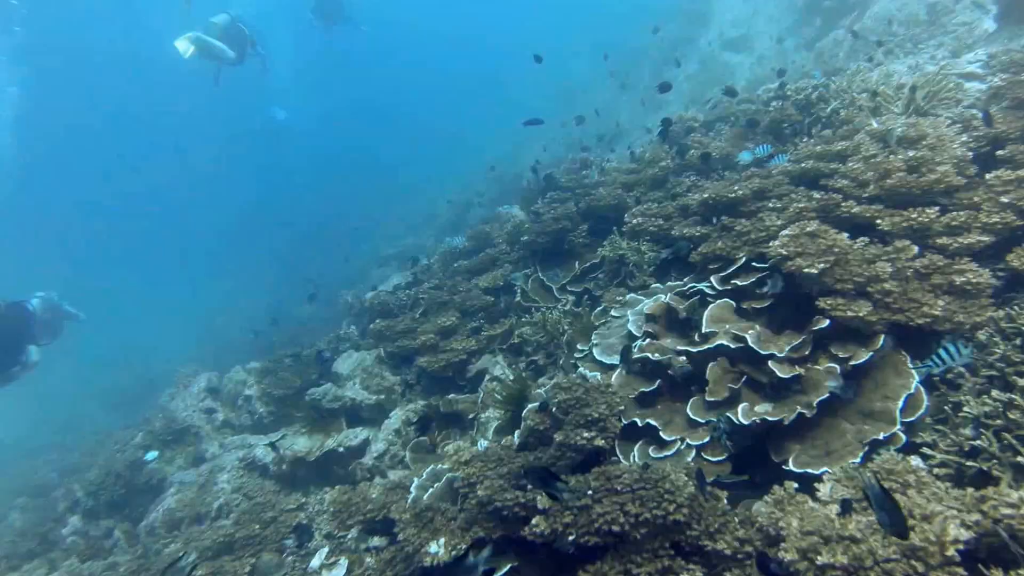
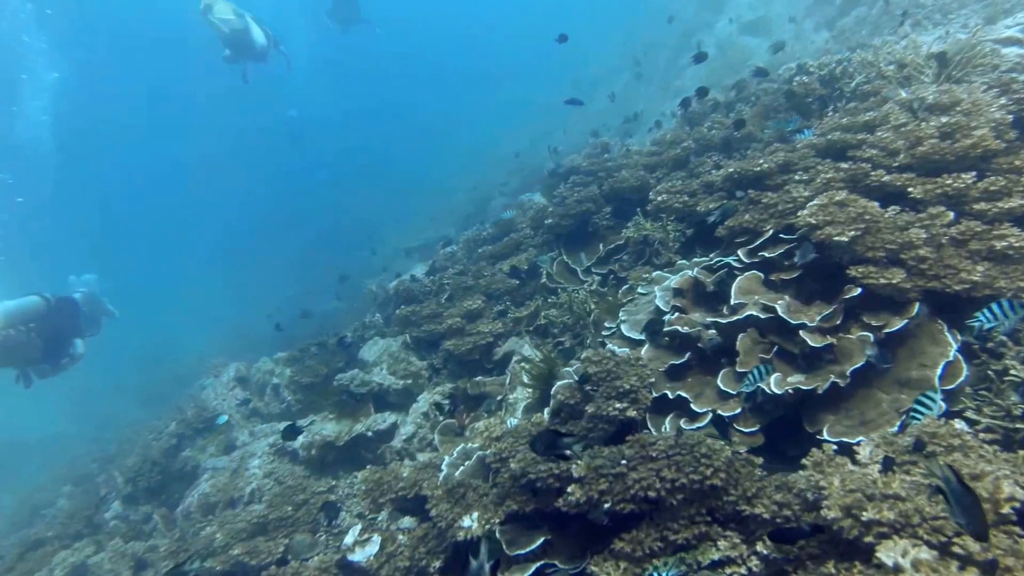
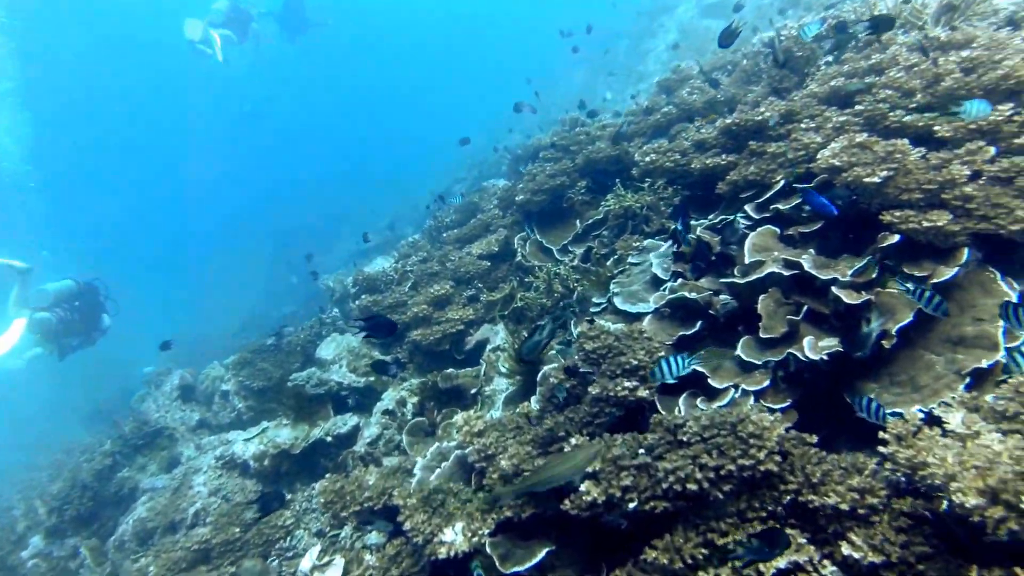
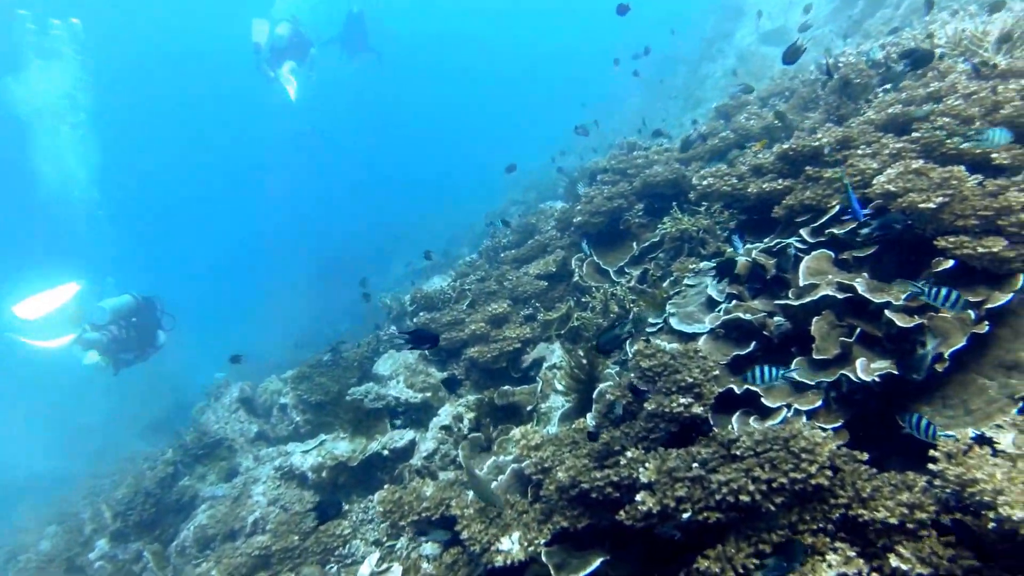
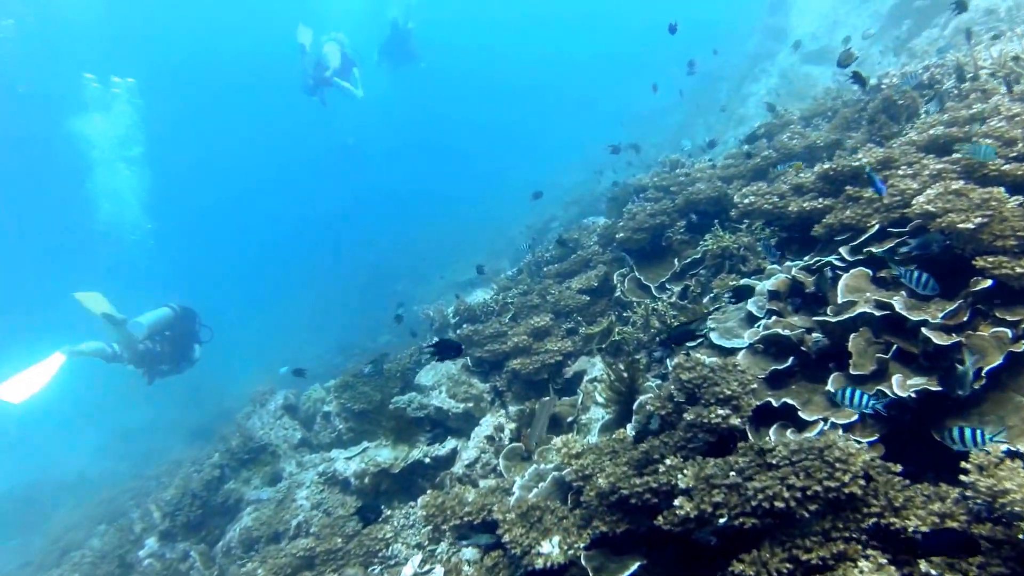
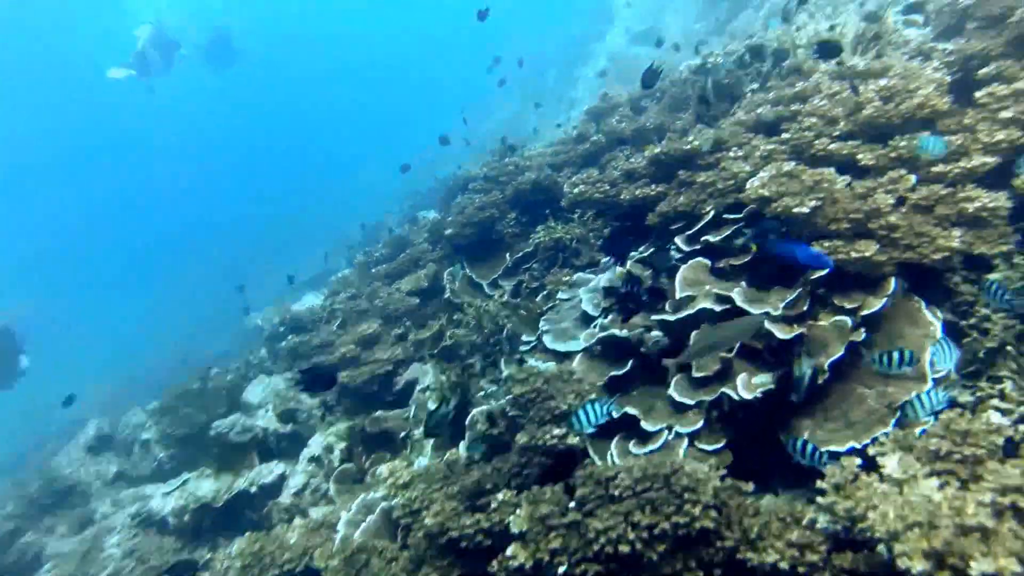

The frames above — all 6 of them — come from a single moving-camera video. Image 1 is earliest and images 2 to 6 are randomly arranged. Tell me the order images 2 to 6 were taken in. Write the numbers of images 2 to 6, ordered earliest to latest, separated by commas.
2, 5, 4, 3, 6
